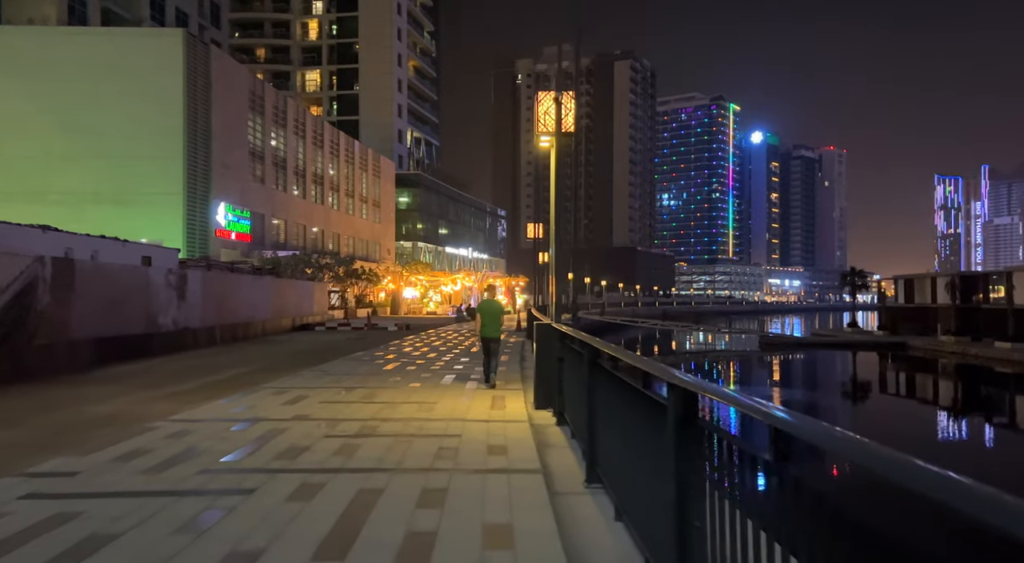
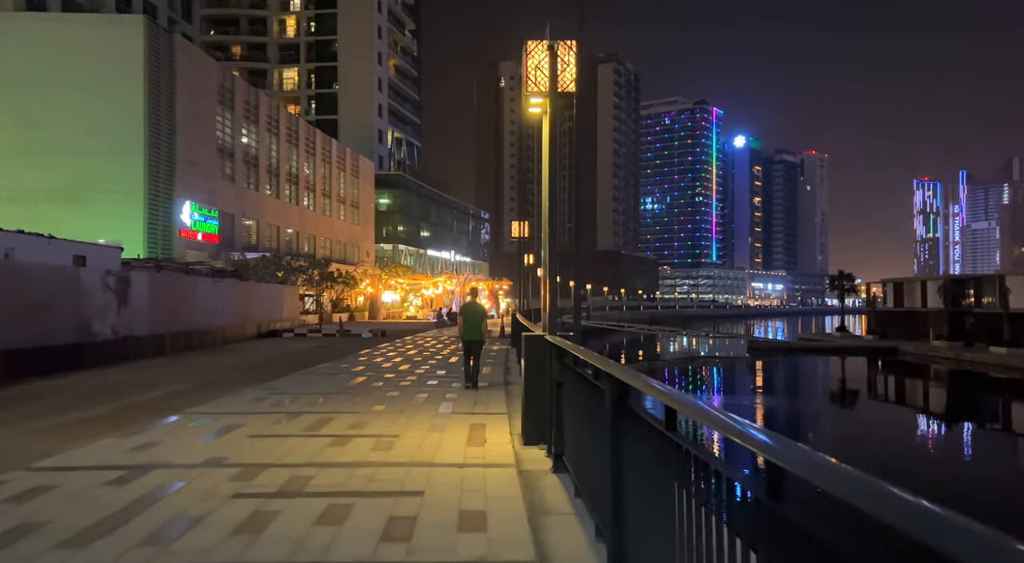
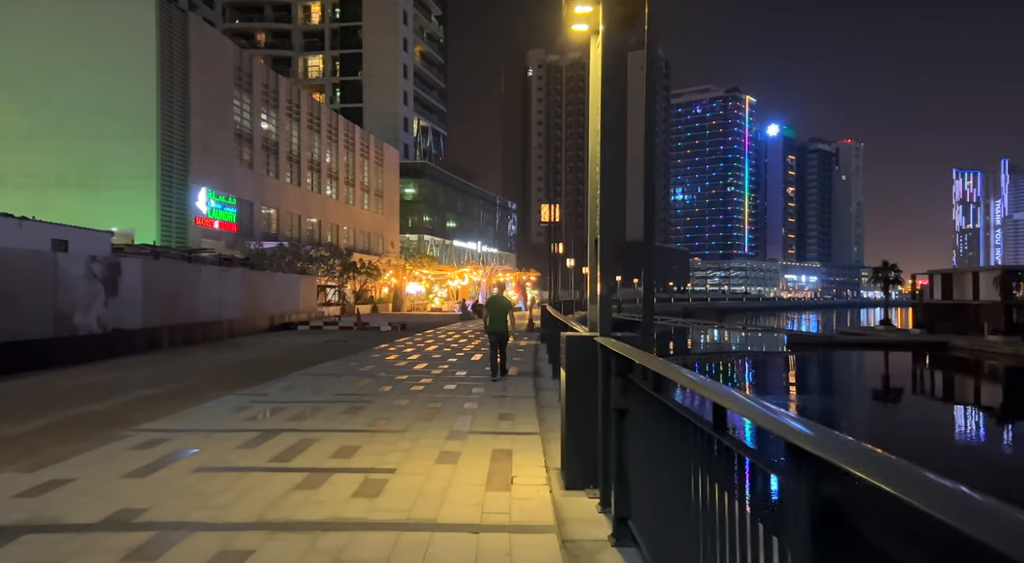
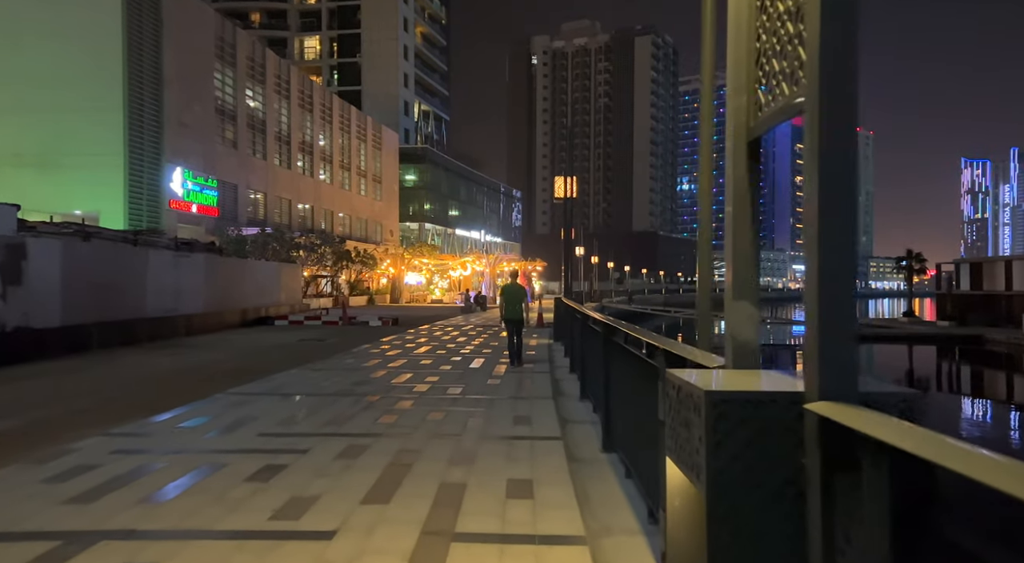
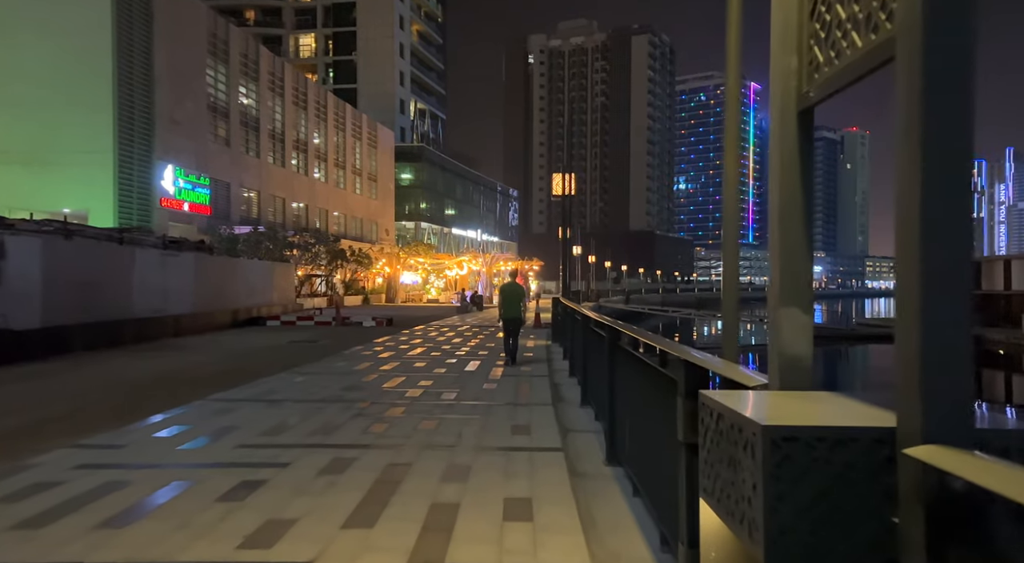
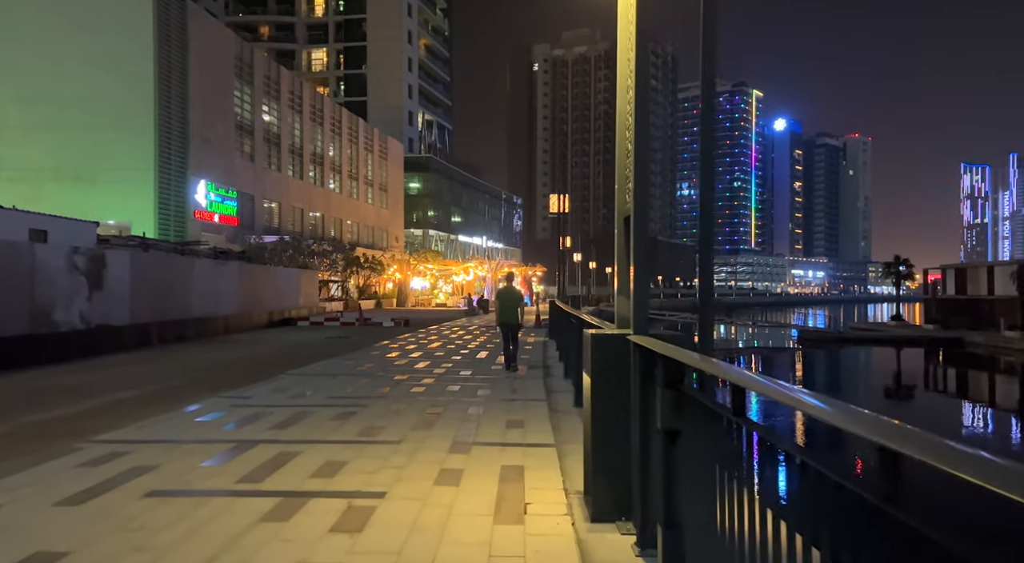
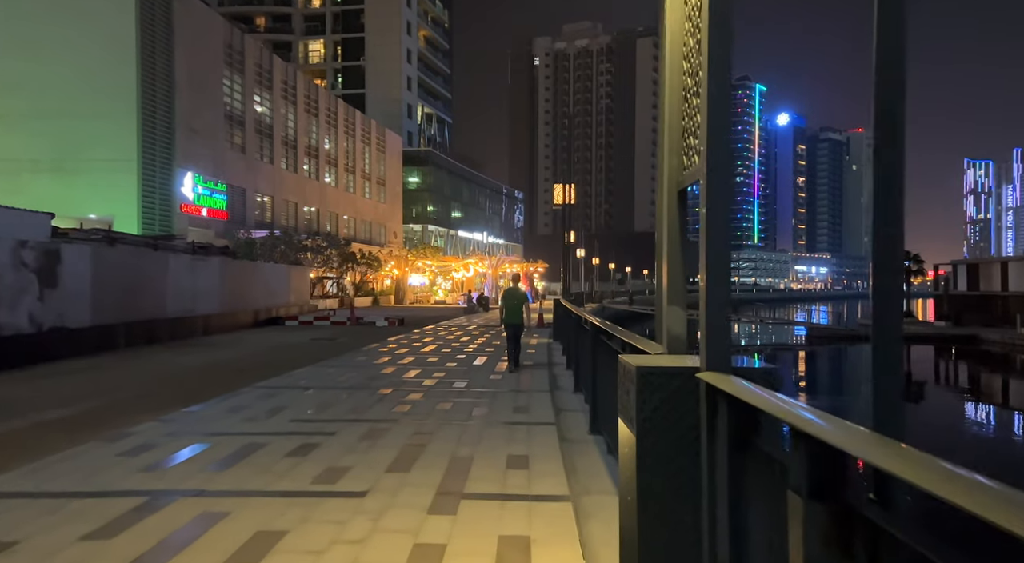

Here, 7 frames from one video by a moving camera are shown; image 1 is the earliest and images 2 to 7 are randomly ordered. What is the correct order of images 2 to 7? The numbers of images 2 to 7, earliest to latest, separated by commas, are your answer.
2, 3, 6, 7, 4, 5
